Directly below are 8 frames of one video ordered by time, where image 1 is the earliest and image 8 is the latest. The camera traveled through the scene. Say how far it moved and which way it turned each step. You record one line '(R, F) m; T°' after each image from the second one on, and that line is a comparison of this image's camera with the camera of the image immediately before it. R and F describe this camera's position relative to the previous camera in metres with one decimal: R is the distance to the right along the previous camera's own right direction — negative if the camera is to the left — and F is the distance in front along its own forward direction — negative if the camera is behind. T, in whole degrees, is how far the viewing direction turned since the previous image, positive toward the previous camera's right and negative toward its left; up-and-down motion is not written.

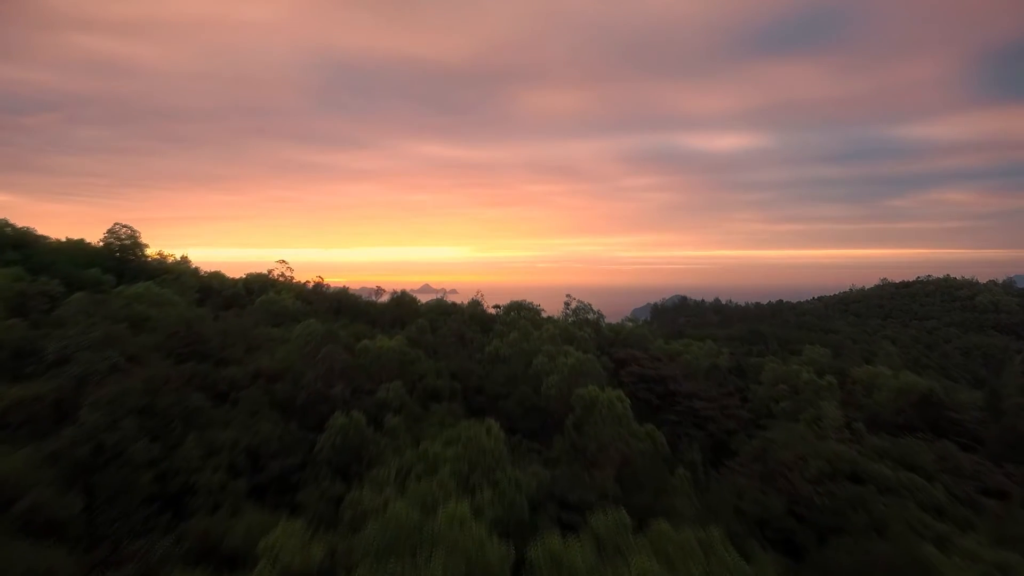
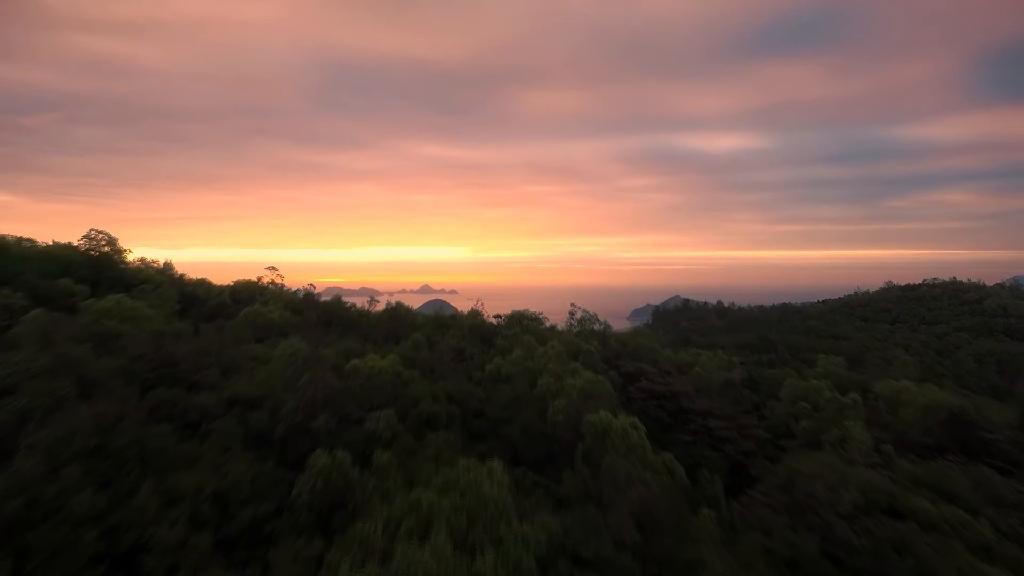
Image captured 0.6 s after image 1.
(-0.1, +0.6) m; 0°
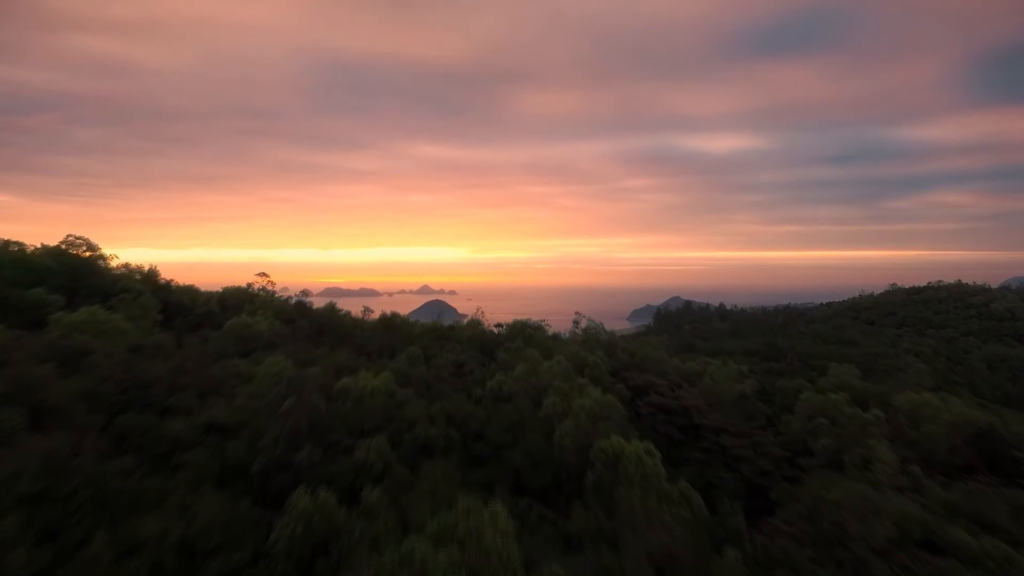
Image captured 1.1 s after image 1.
(-0.1, +0.5) m; 0°
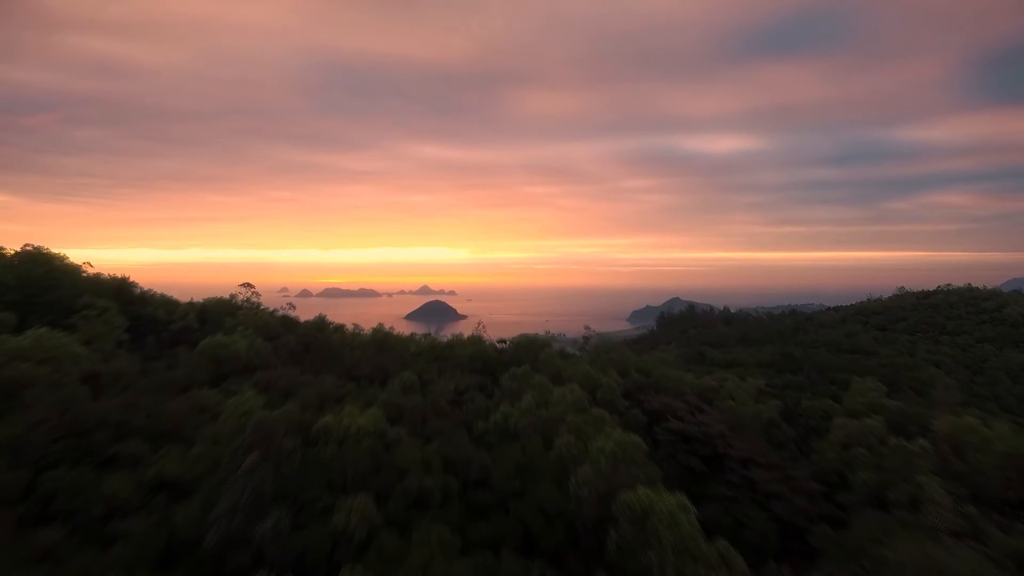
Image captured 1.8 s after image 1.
(-0.1, +0.8) m; 0°
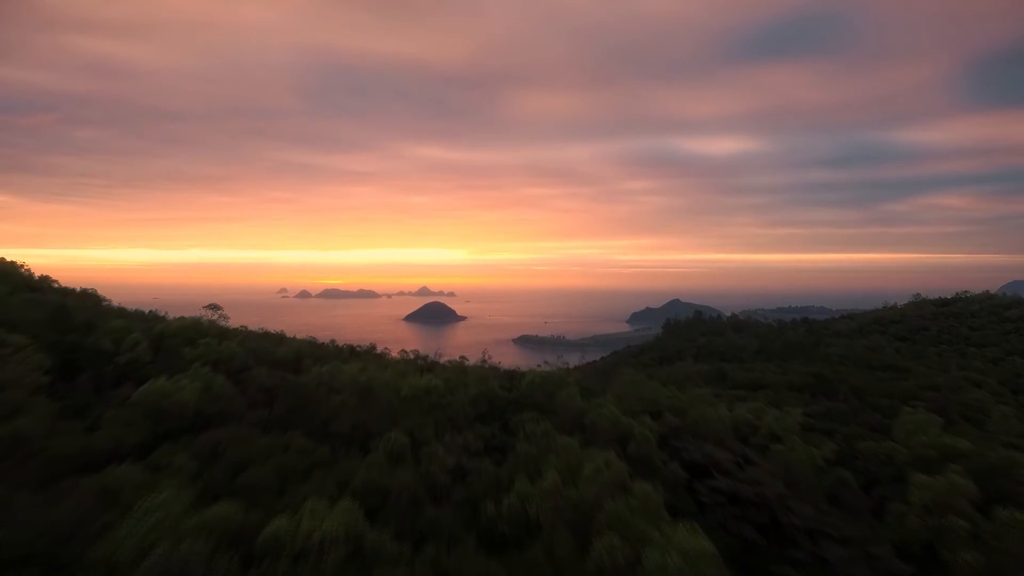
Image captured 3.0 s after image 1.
(-0.3, +1.4) m; 0°
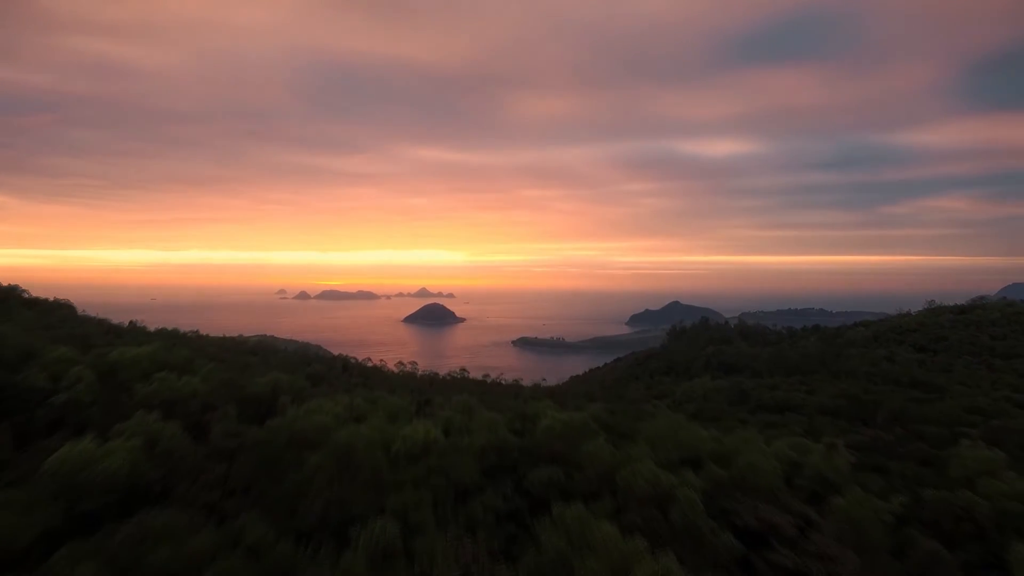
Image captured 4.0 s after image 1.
(-0.3, +1.2) m; 0°
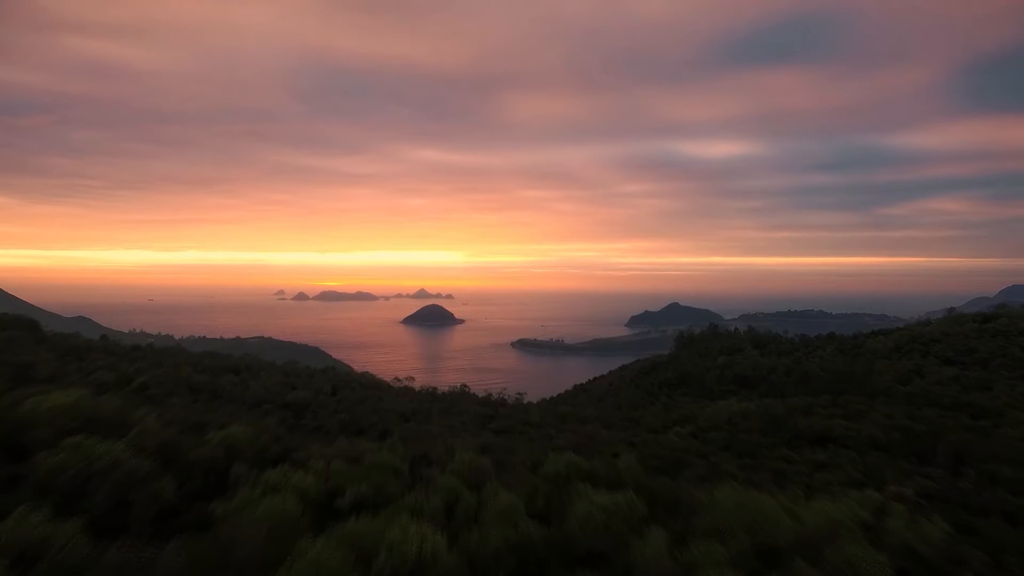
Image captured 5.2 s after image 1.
(-0.4, +1.6) m; 0°
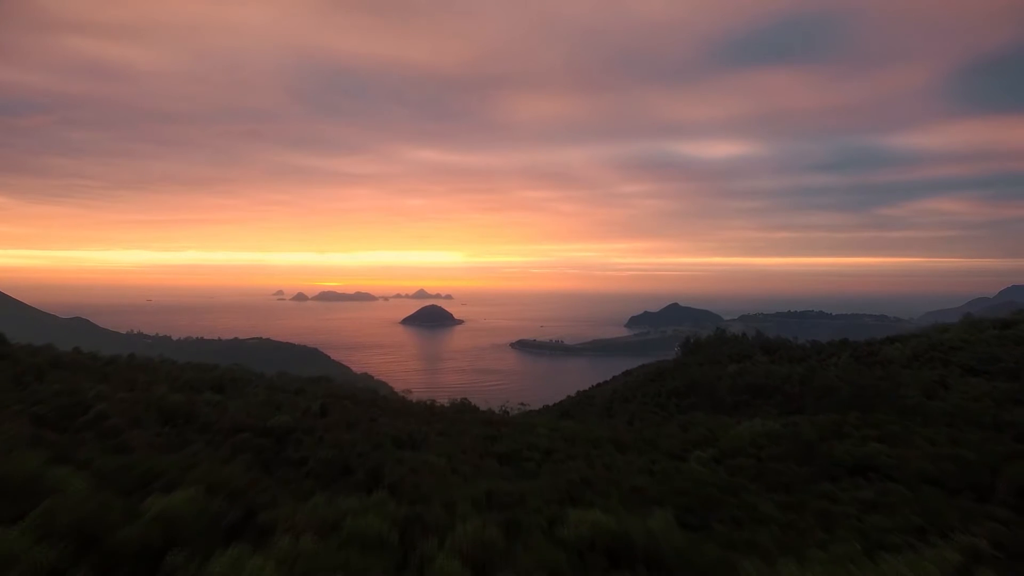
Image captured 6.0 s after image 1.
(-0.2, +1.2) m; 0°
